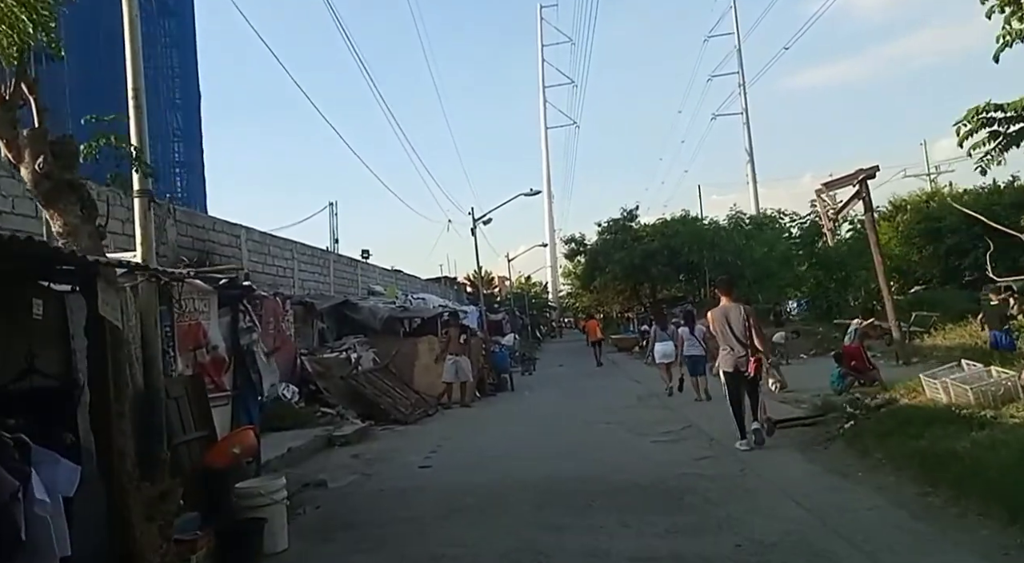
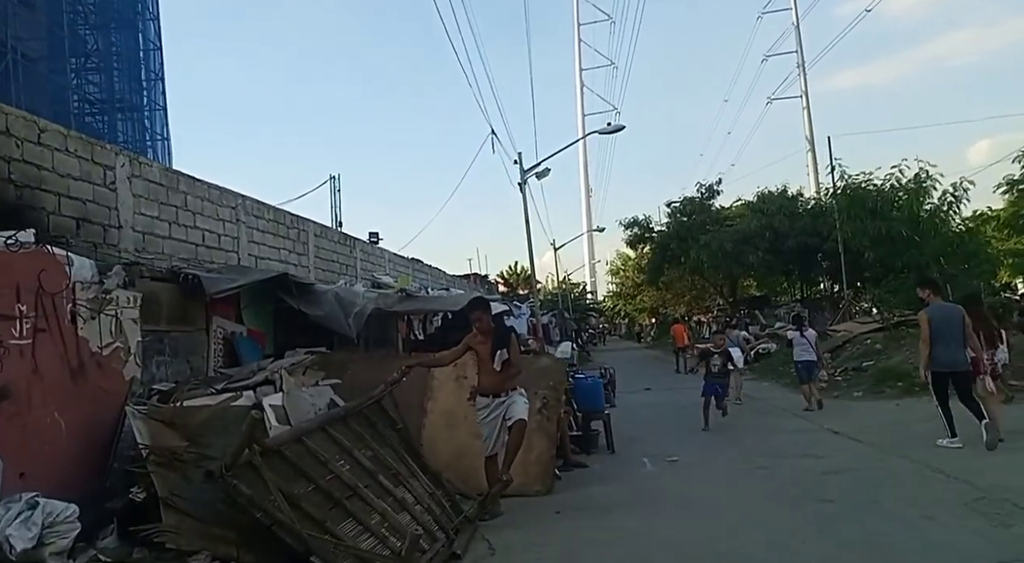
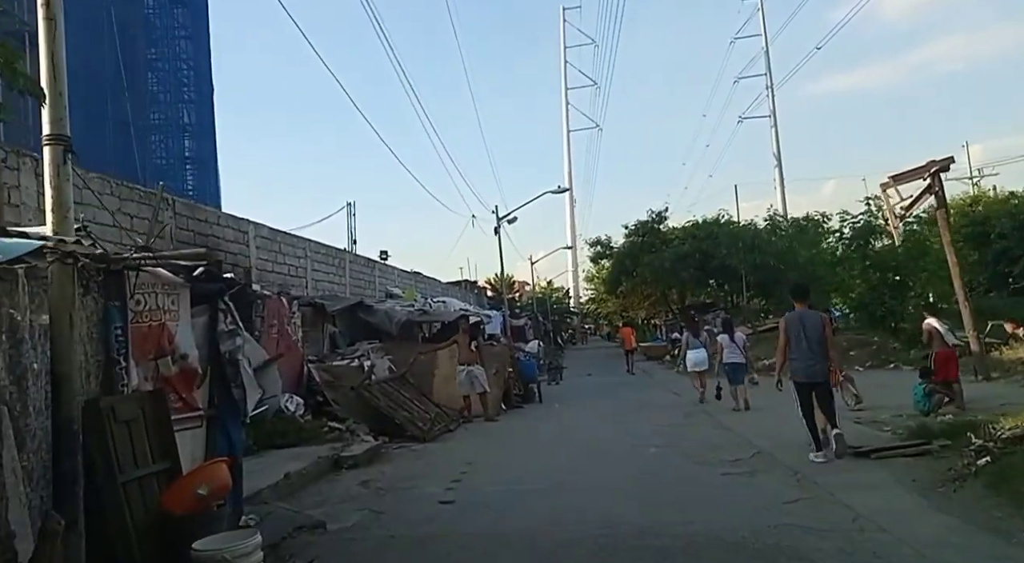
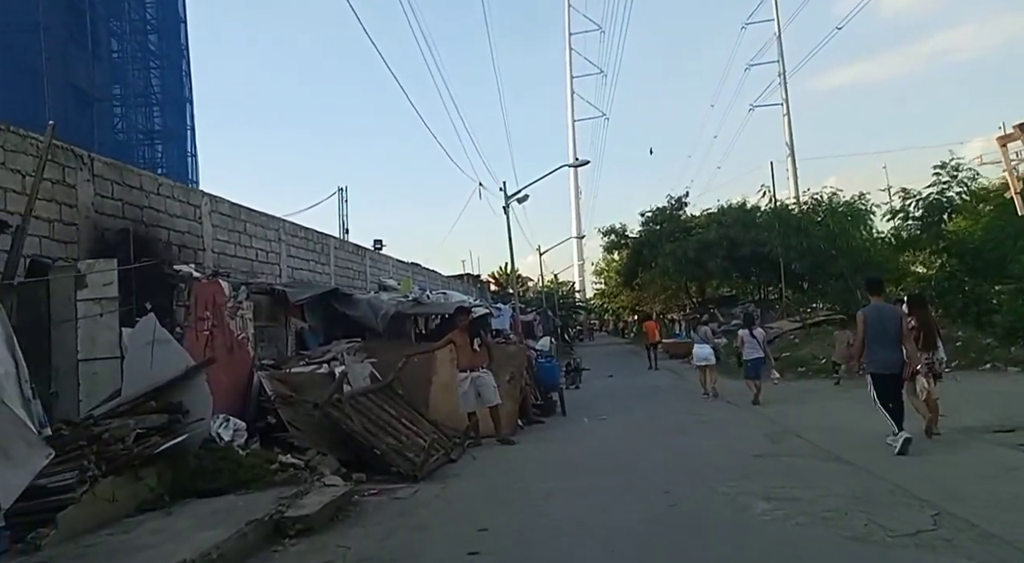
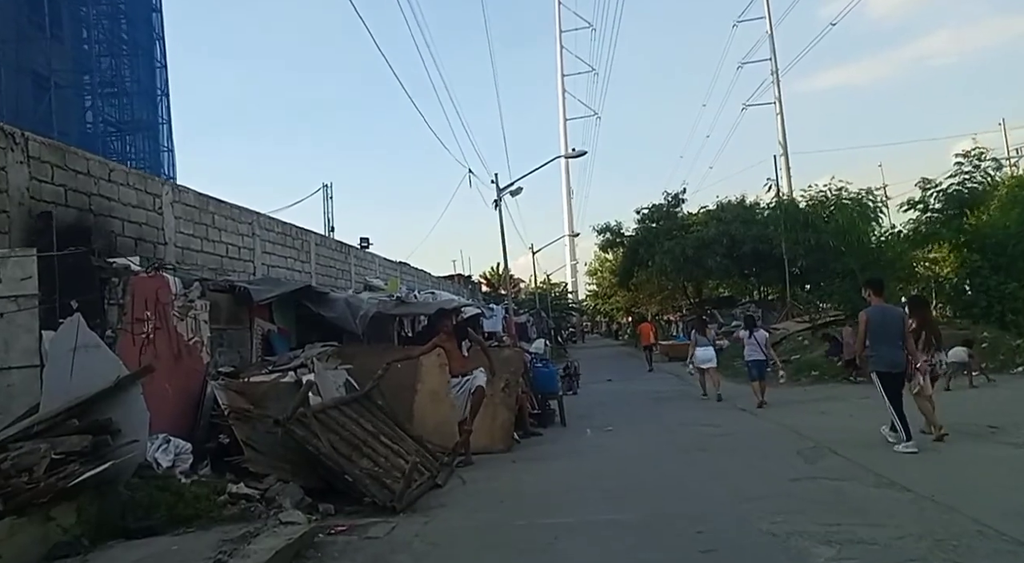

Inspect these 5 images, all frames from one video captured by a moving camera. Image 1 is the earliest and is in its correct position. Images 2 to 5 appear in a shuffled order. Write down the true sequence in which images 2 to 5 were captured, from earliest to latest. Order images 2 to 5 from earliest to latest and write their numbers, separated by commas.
3, 4, 5, 2
